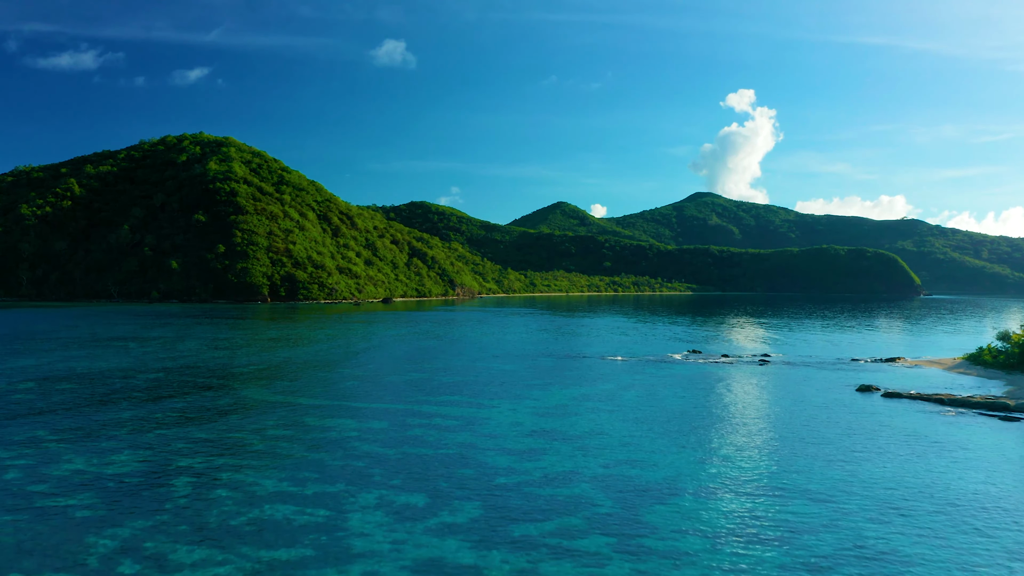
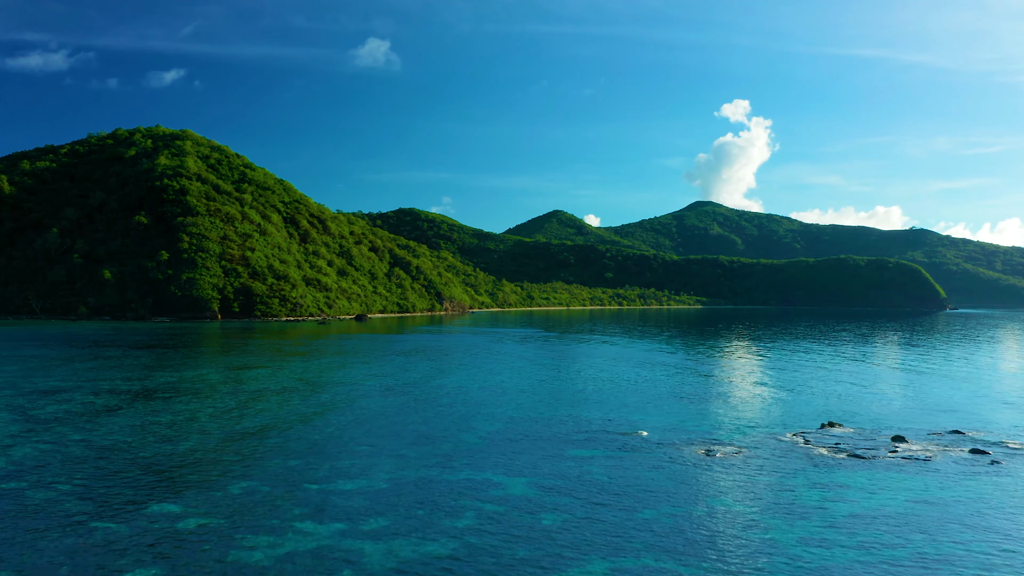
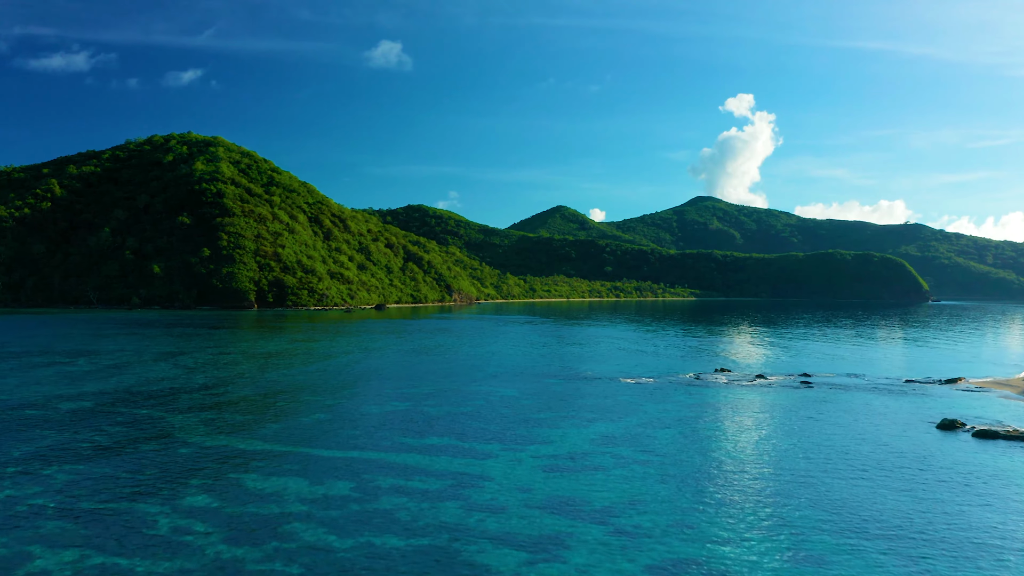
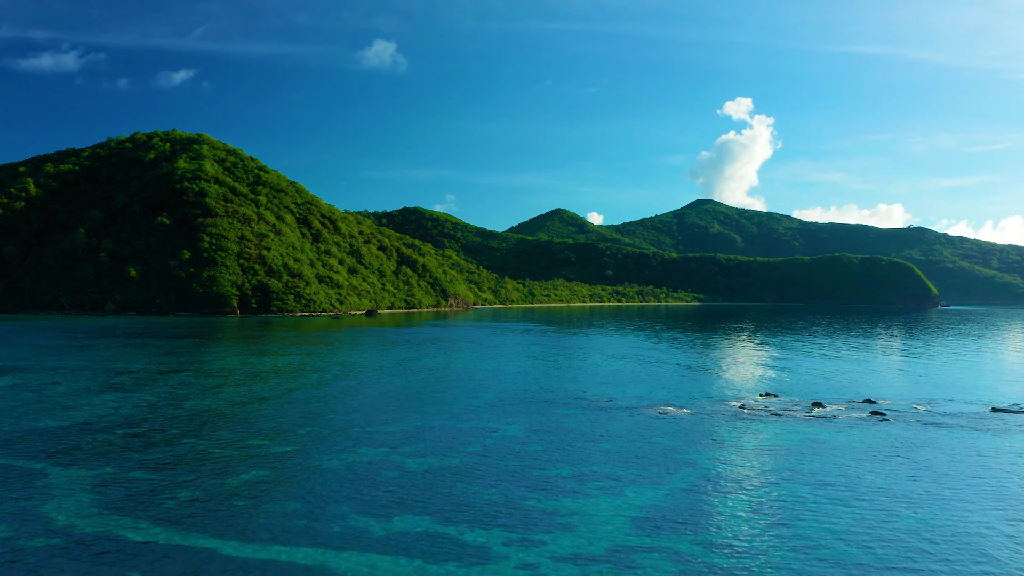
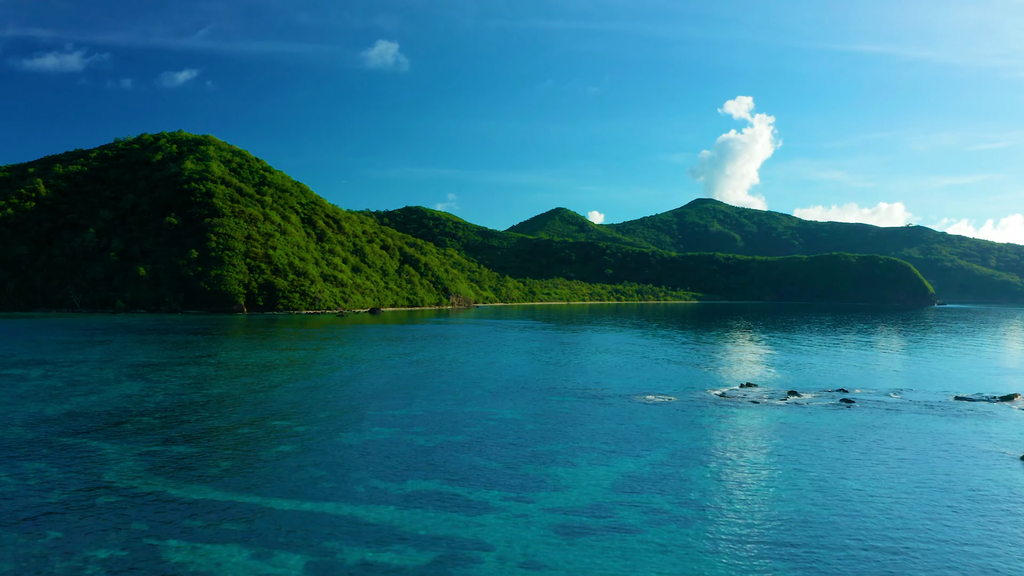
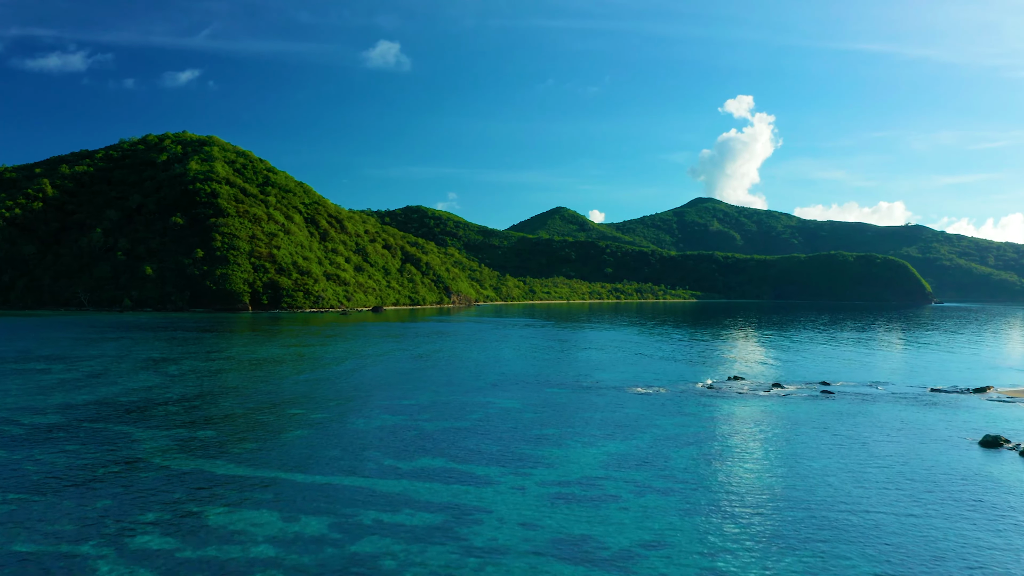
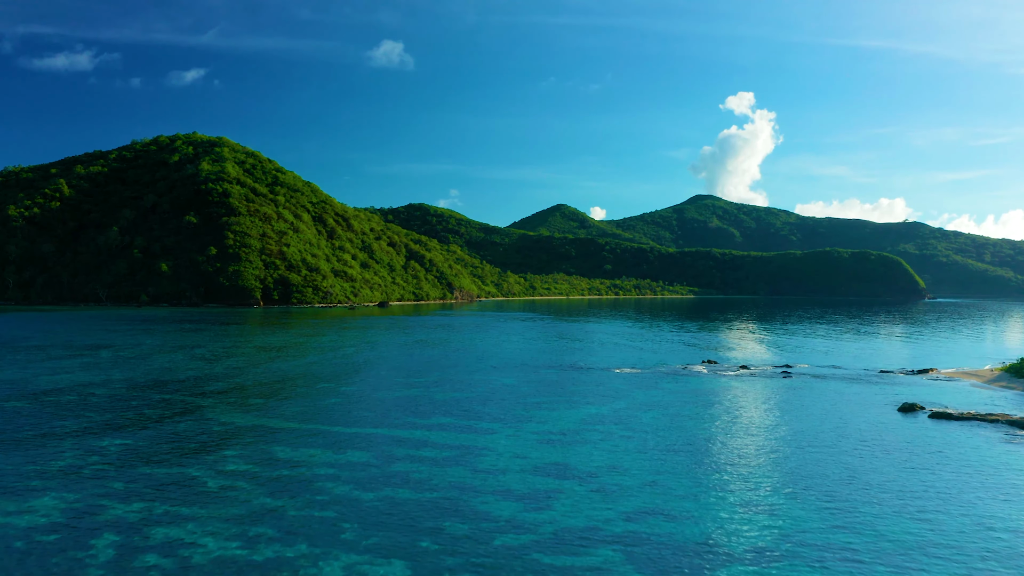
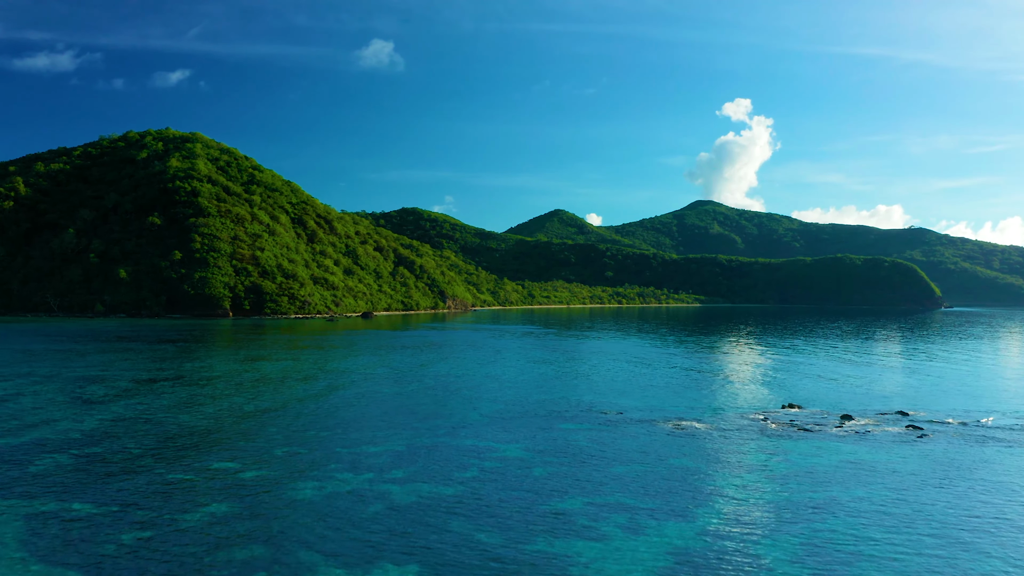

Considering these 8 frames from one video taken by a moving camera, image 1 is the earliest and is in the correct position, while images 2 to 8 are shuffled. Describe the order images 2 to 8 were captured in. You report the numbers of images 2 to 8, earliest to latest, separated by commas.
7, 3, 6, 5, 4, 8, 2
